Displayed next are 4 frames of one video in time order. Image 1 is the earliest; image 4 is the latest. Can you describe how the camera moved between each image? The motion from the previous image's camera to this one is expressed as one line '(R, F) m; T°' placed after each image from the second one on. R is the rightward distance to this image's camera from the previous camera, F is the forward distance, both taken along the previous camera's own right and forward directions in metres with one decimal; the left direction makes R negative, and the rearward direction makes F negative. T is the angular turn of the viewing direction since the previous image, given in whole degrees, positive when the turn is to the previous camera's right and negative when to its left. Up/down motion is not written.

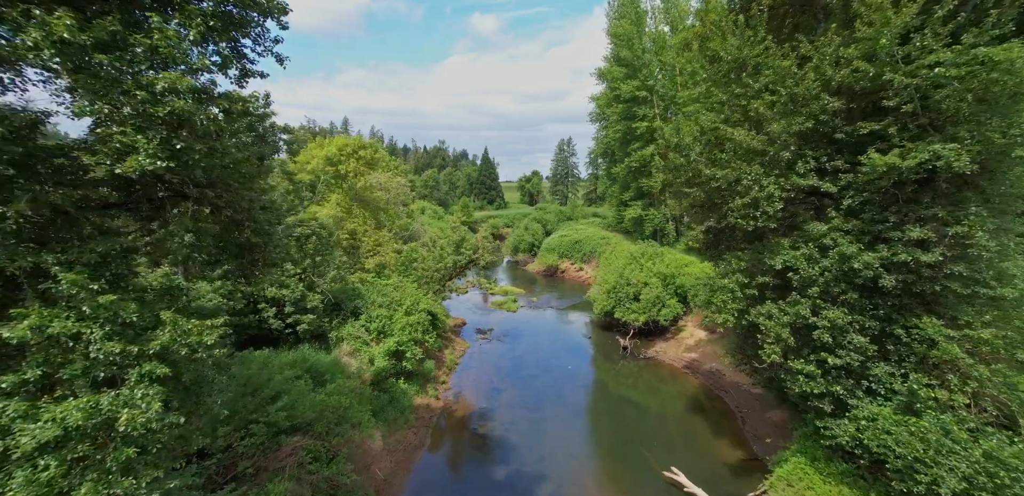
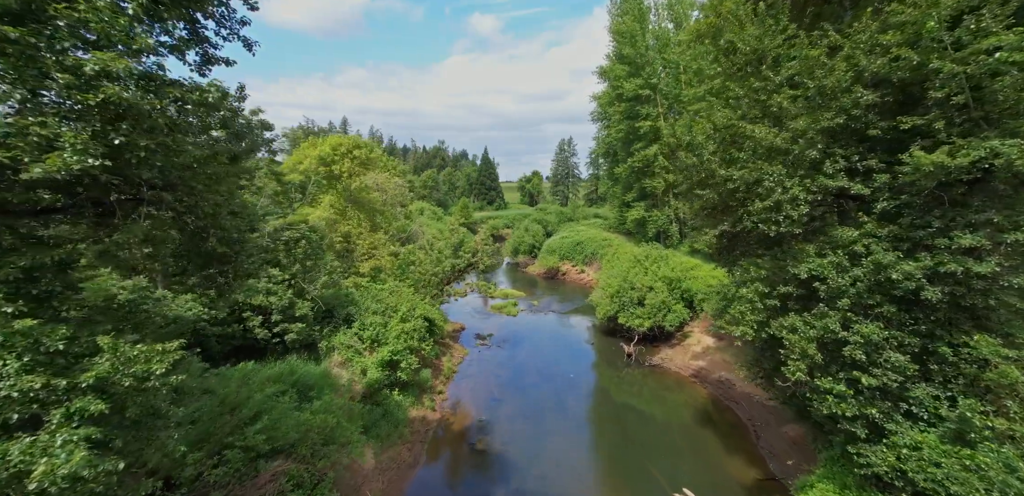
(0.0, +1.0) m; 0°
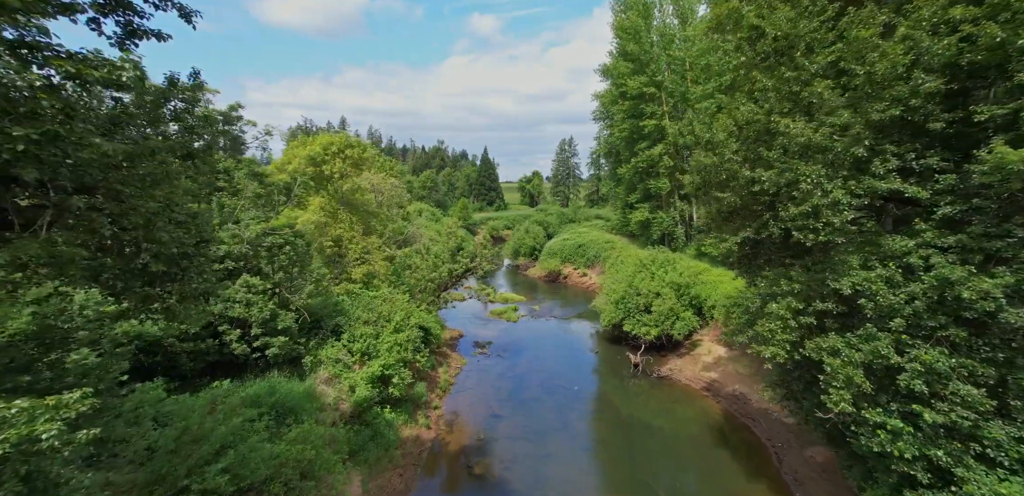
(0.0, +1.3) m; 0°
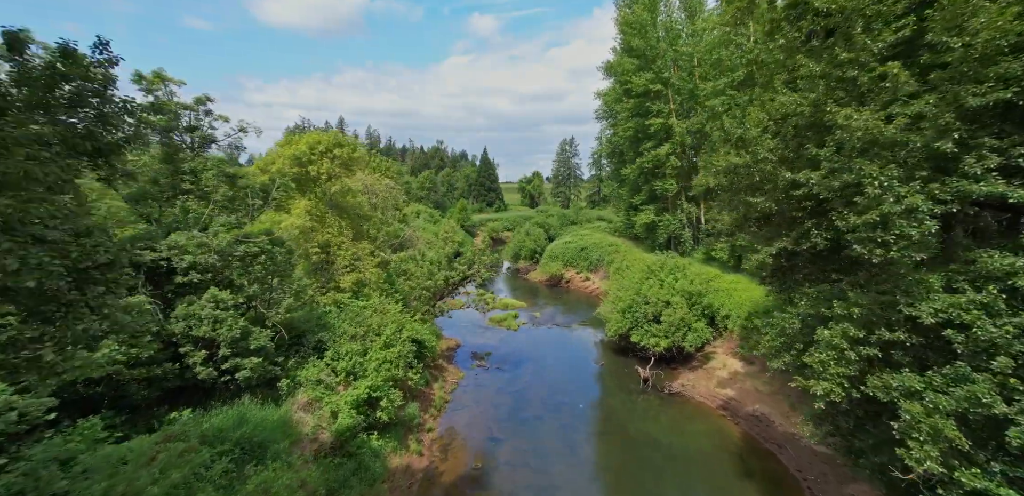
(0.0, +1.7) m; 0°
